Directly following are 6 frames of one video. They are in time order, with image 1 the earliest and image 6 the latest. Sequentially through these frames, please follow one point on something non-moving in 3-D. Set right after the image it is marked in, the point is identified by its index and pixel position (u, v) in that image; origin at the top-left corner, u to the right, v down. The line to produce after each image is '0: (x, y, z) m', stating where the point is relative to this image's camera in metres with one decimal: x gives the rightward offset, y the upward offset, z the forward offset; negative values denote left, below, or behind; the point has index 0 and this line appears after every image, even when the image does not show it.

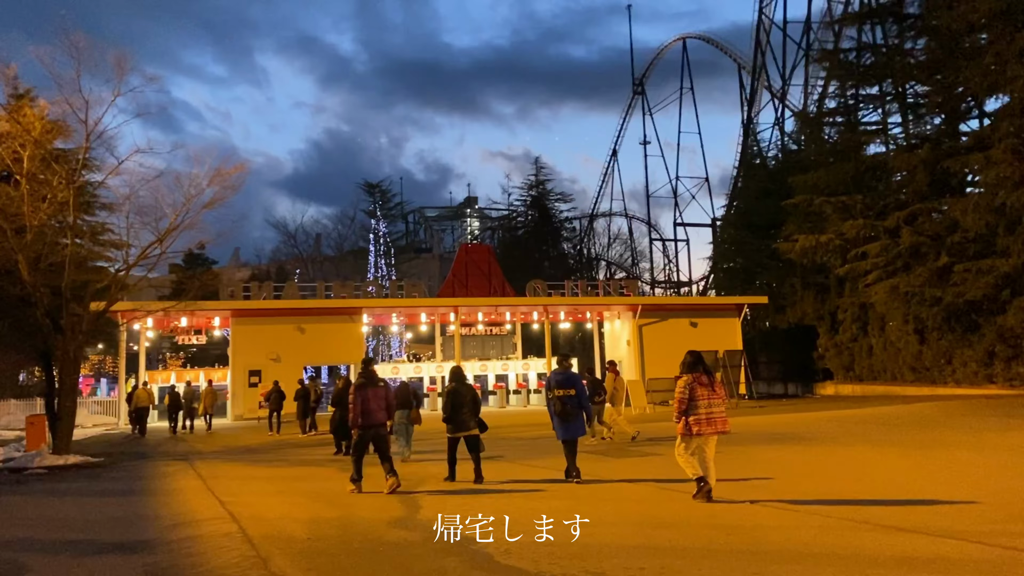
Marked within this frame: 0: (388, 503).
0: (-1.2, -2.1, +8.4) m
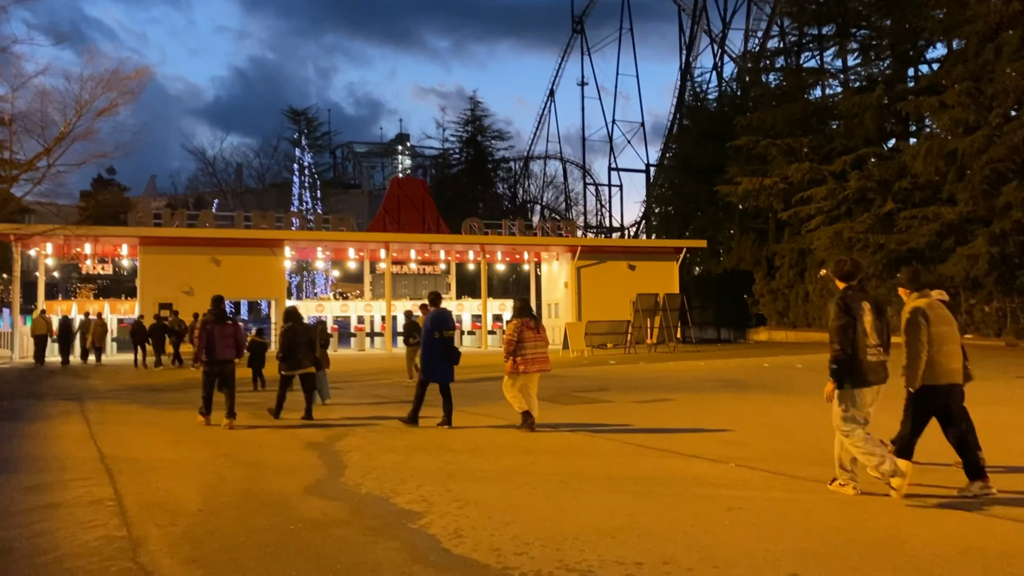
0: (-1.7, -1.4, +7.0) m
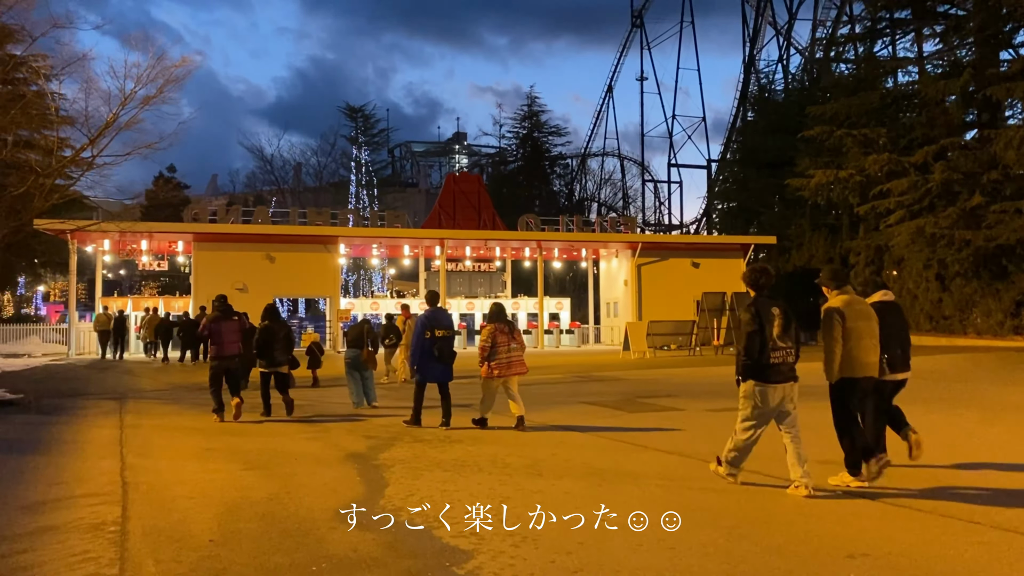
0: (-1.2, -1.4, +6.2) m
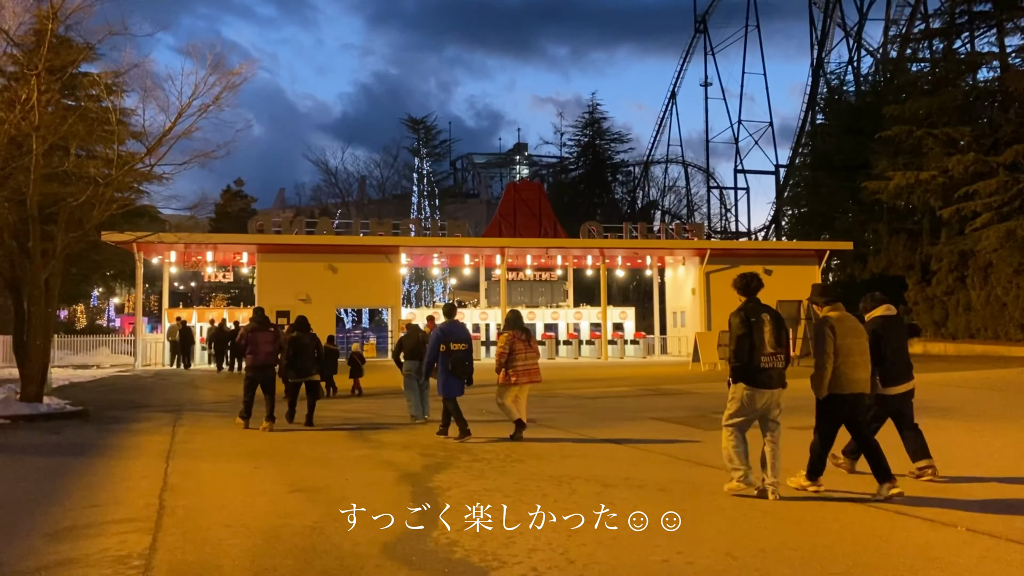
0: (-0.8, -1.4, +5.7) m
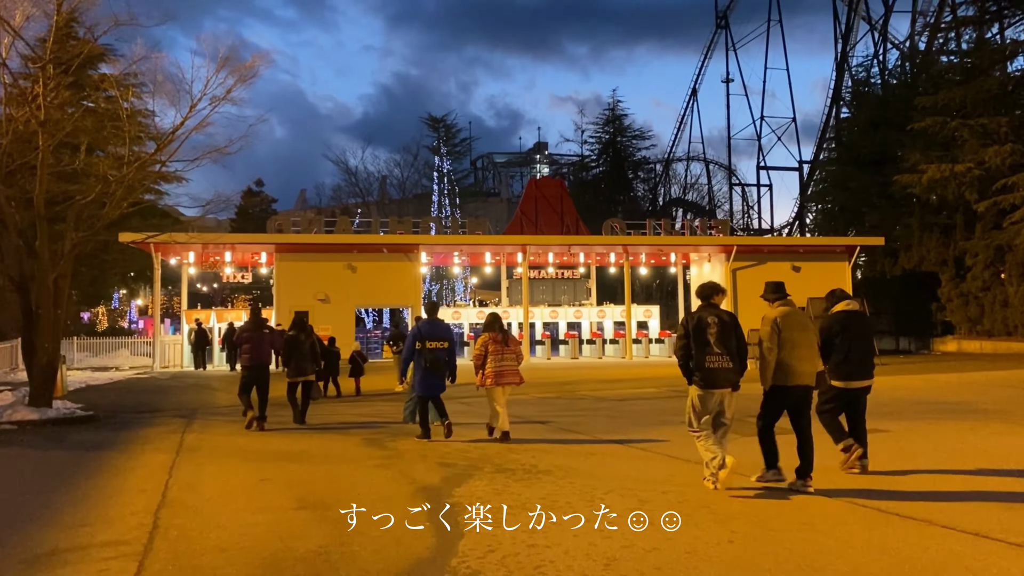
0: (-0.6, -1.4, +5.2) m
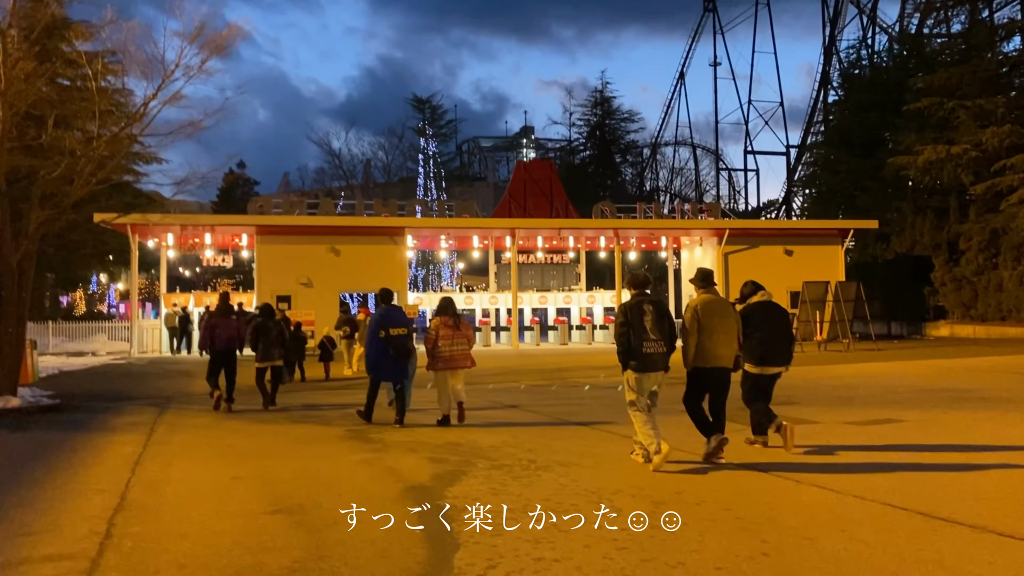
0: (-0.6, -1.3, +4.7) m
